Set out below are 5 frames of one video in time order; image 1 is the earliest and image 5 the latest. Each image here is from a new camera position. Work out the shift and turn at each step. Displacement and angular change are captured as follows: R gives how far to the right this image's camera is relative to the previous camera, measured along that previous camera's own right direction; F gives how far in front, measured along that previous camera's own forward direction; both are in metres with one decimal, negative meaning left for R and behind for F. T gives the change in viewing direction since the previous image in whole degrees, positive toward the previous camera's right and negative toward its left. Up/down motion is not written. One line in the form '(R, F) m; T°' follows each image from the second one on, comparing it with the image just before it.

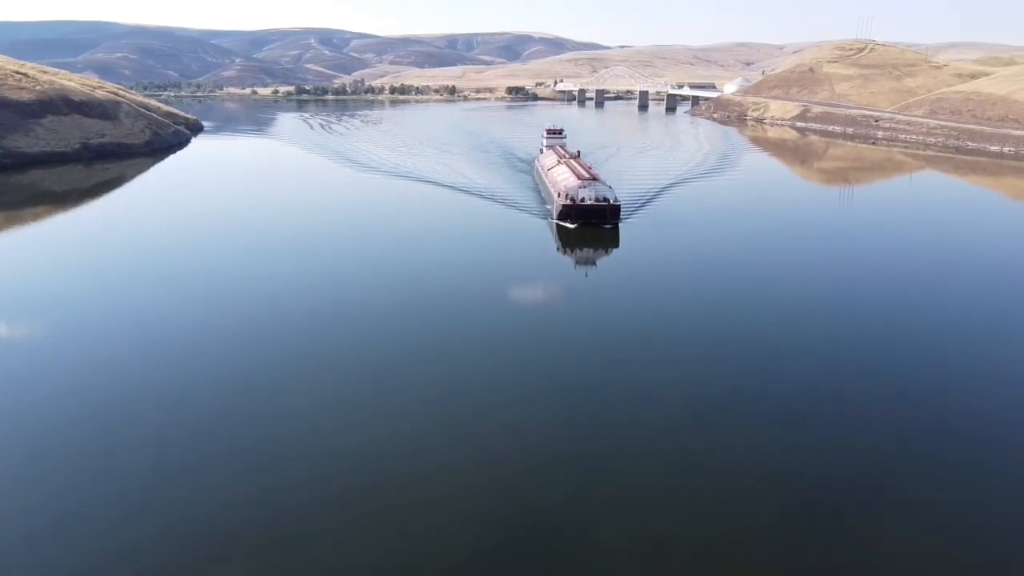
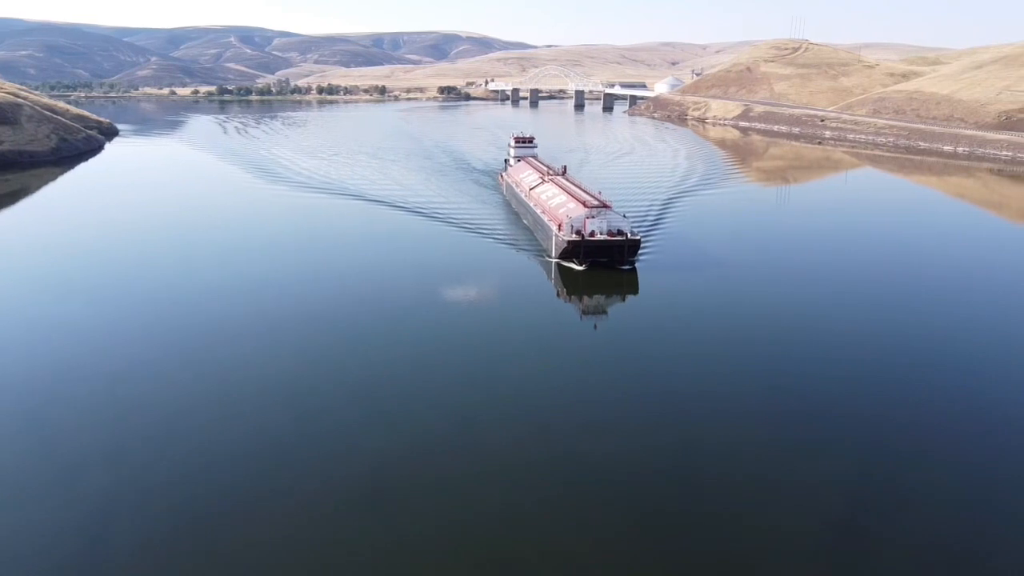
(-0.3, +1.3) m; +5°
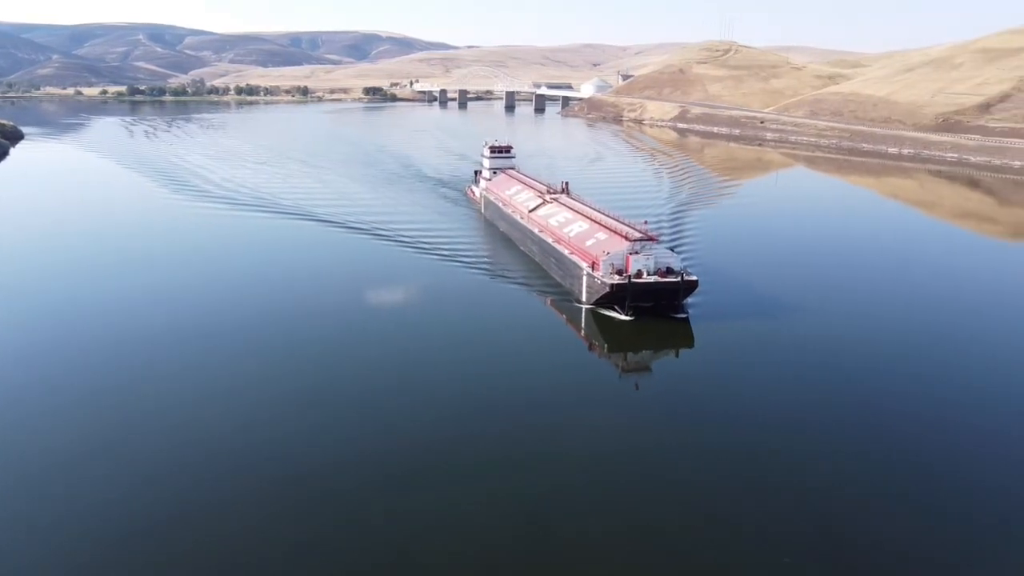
(-0.4, +1.0) m; +5°
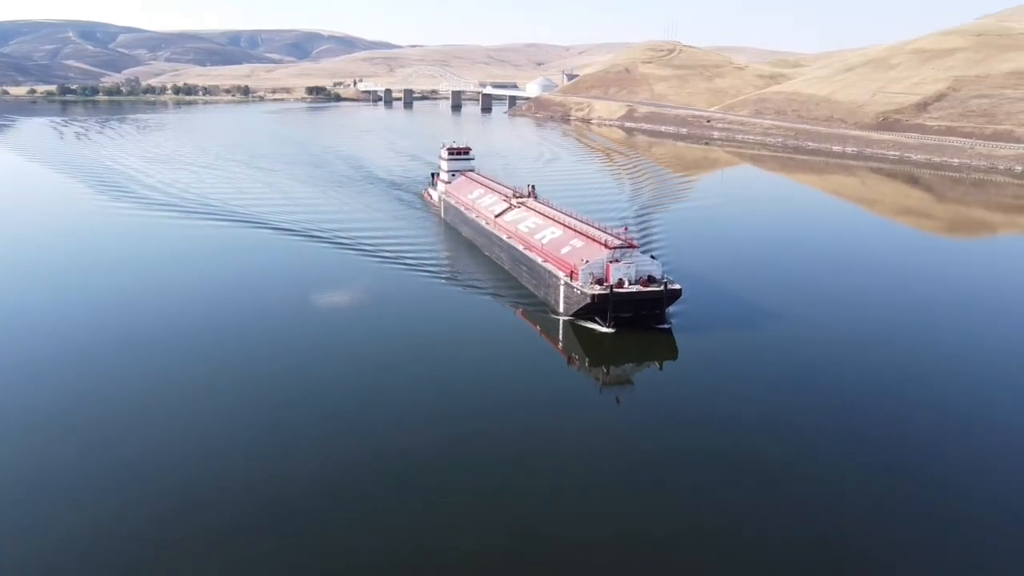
(-0.1, +0.2) m; +4°
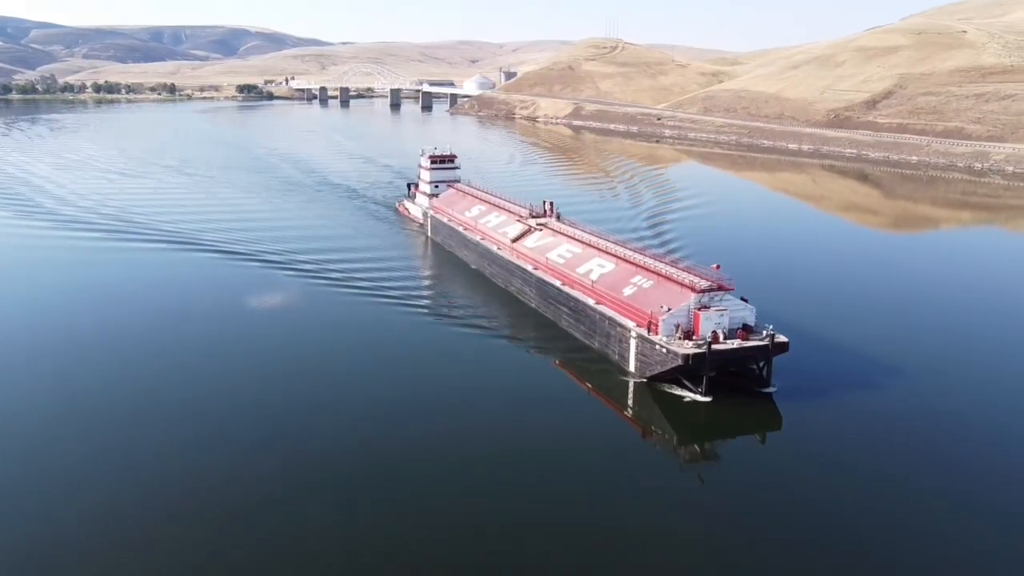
(-0.4, +0.8) m; +5°
